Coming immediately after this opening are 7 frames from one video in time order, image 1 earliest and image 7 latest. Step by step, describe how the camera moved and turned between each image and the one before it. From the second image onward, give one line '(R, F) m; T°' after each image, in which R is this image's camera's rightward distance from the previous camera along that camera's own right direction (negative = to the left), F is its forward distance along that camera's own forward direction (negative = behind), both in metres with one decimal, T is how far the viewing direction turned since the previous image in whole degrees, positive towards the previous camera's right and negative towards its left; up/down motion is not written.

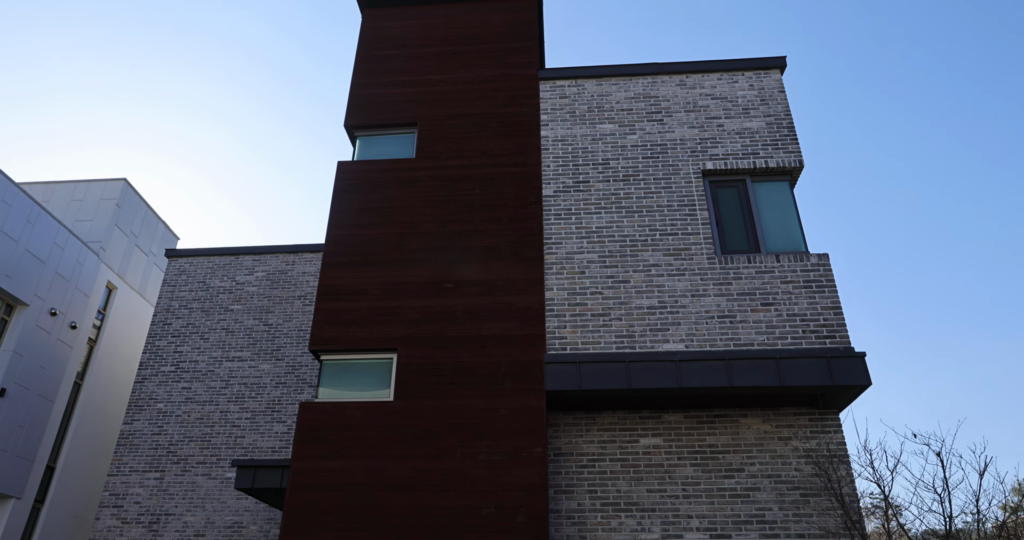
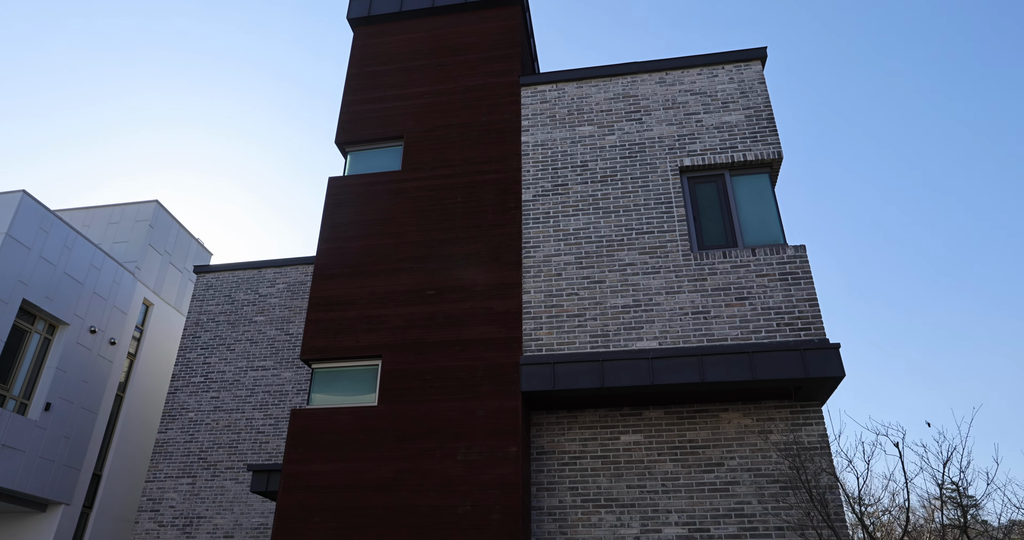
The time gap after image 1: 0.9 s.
(+1.0, -0.2) m; -4°
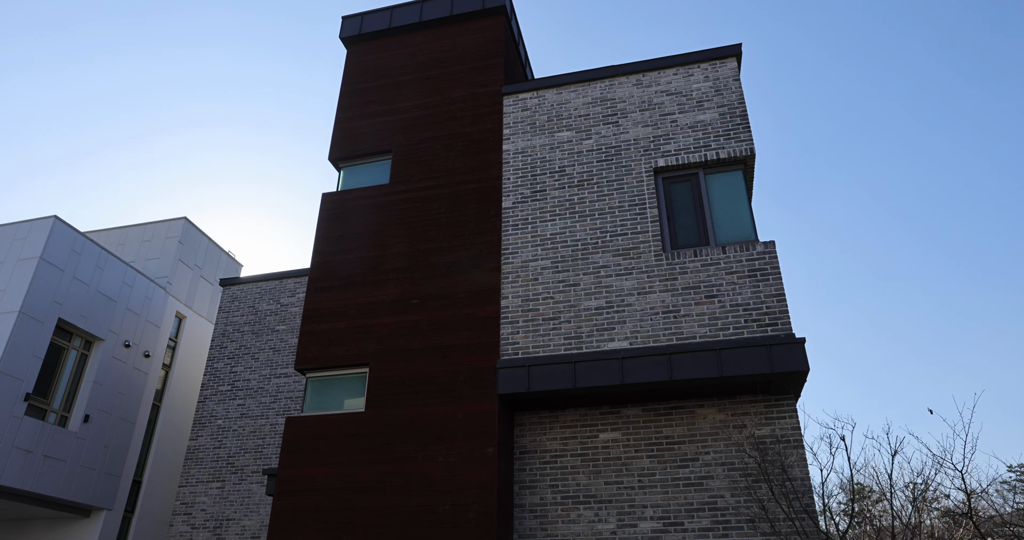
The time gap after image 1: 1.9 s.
(+1.0, -0.3) m; -4°
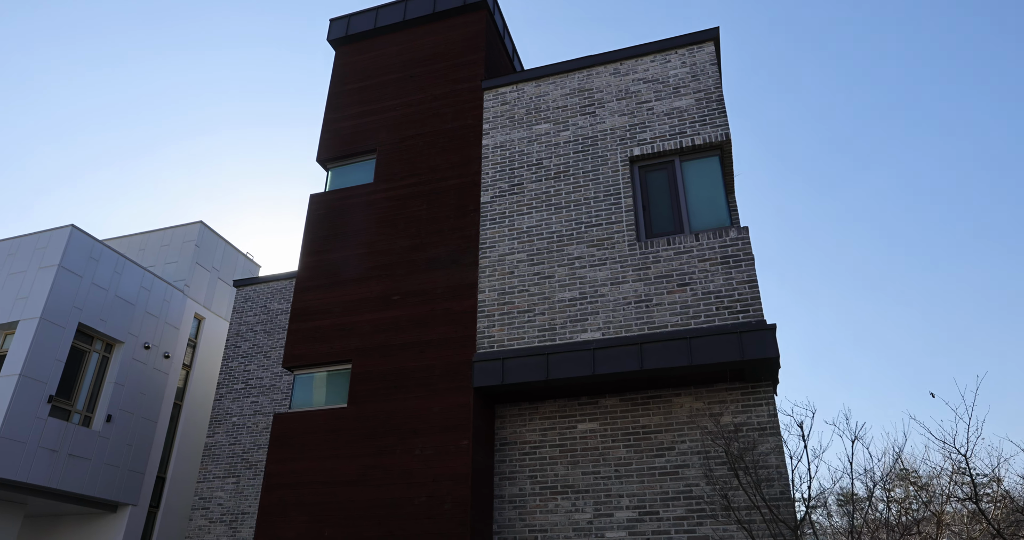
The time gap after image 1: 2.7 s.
(+0.9, -0.1) m; -3°
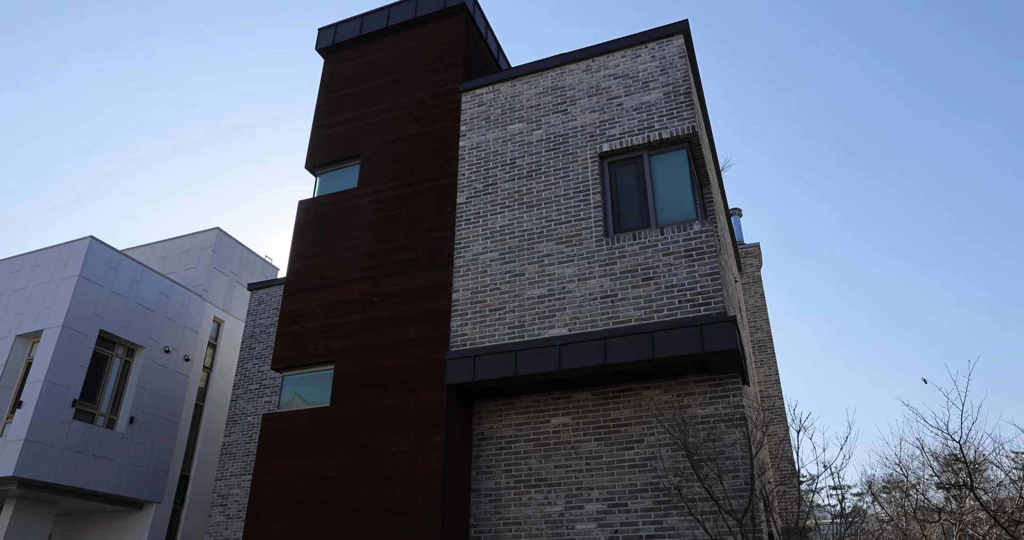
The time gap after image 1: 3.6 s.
(+1.0, -0.2) m; -3°
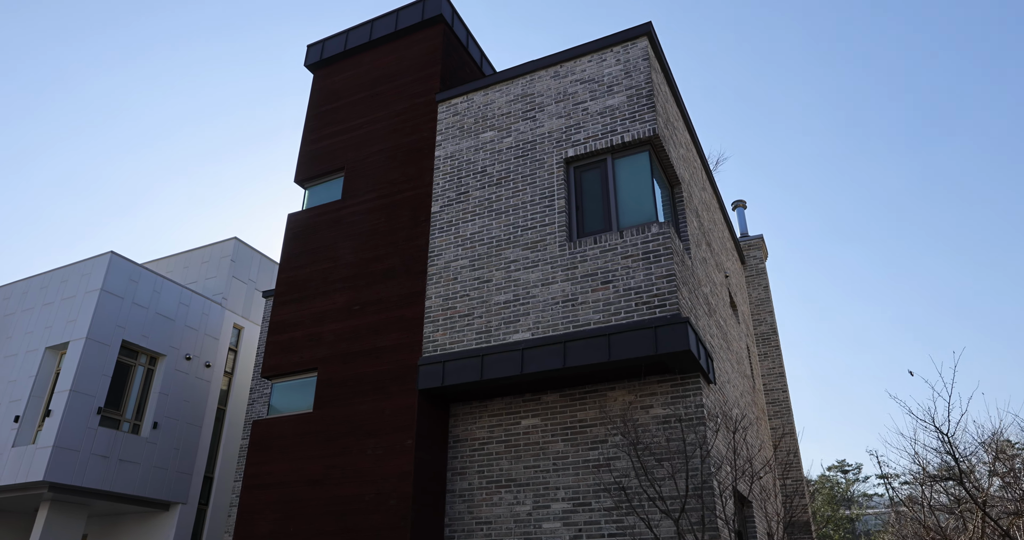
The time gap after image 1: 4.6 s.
(+1.1, -0.2) m; -3°
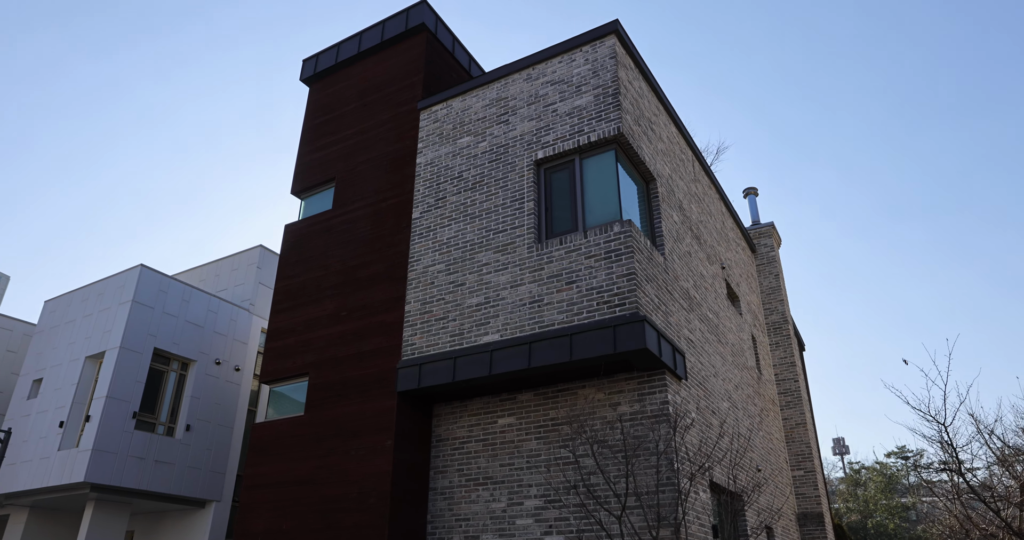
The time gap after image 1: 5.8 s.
(+1.2, -0.2) m; -4°
